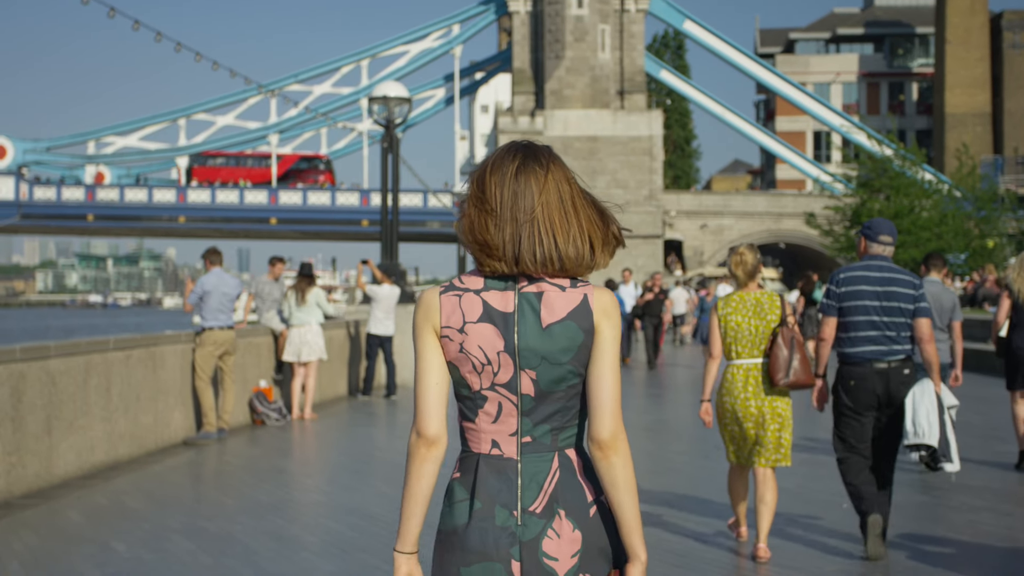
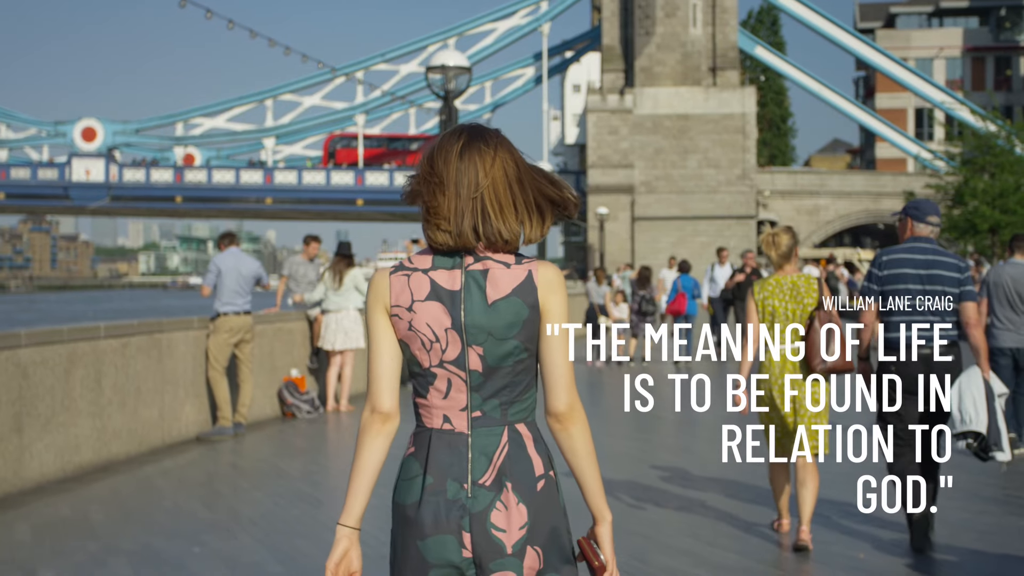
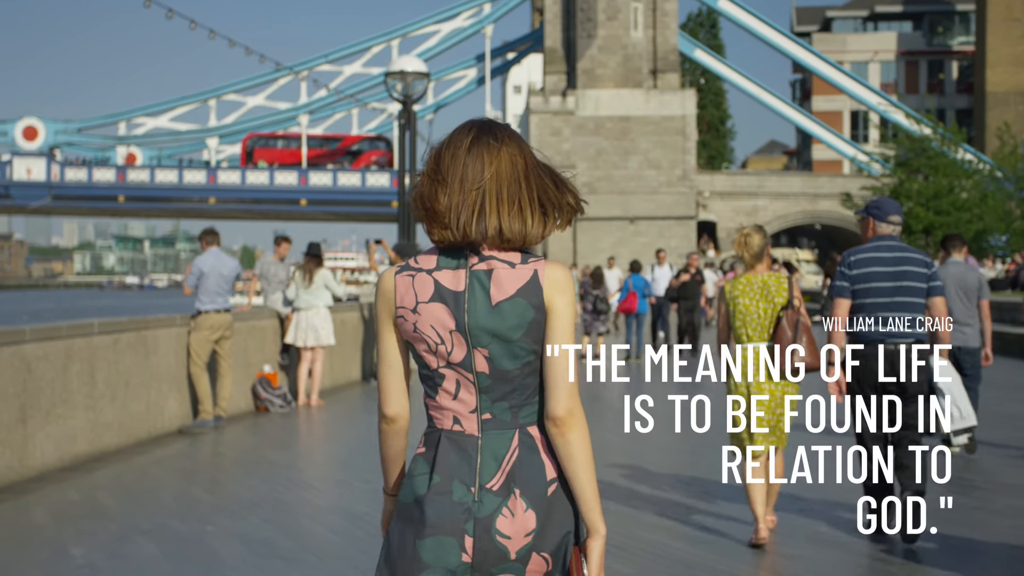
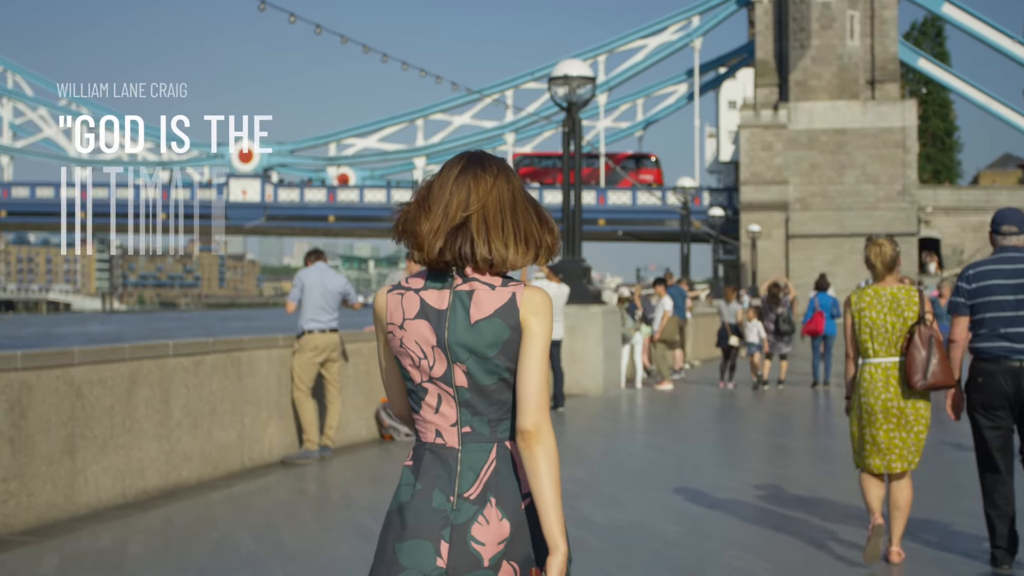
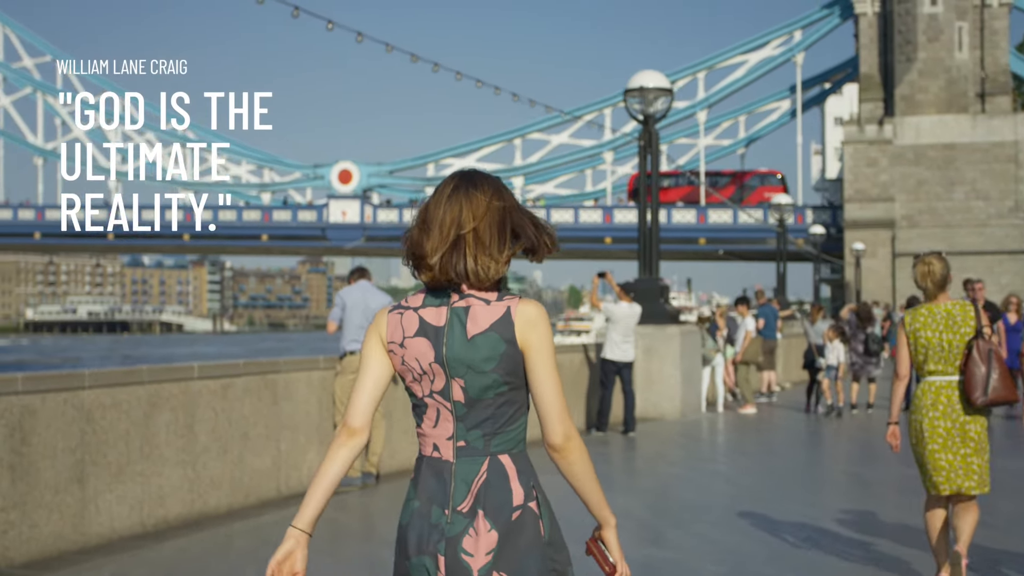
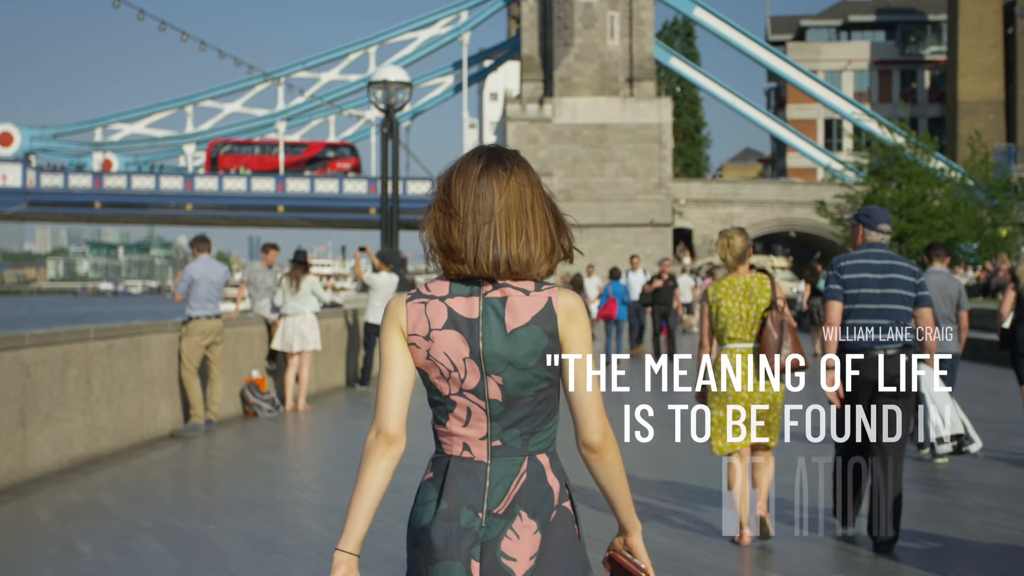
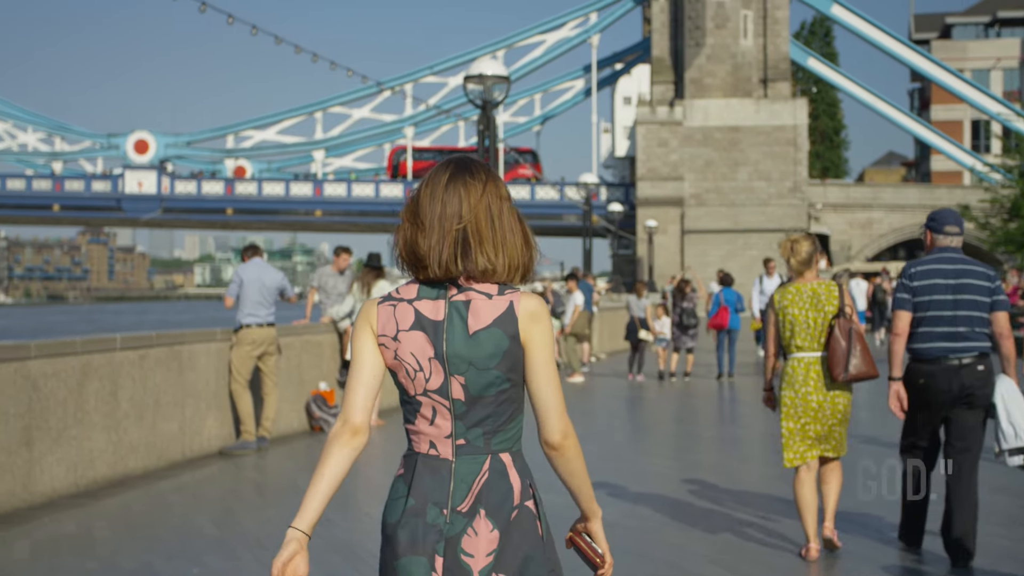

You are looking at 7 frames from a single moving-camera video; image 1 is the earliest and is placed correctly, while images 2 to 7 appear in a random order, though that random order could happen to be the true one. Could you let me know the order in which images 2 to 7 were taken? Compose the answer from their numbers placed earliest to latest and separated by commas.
6, 3, 2, 7, 4, 5
